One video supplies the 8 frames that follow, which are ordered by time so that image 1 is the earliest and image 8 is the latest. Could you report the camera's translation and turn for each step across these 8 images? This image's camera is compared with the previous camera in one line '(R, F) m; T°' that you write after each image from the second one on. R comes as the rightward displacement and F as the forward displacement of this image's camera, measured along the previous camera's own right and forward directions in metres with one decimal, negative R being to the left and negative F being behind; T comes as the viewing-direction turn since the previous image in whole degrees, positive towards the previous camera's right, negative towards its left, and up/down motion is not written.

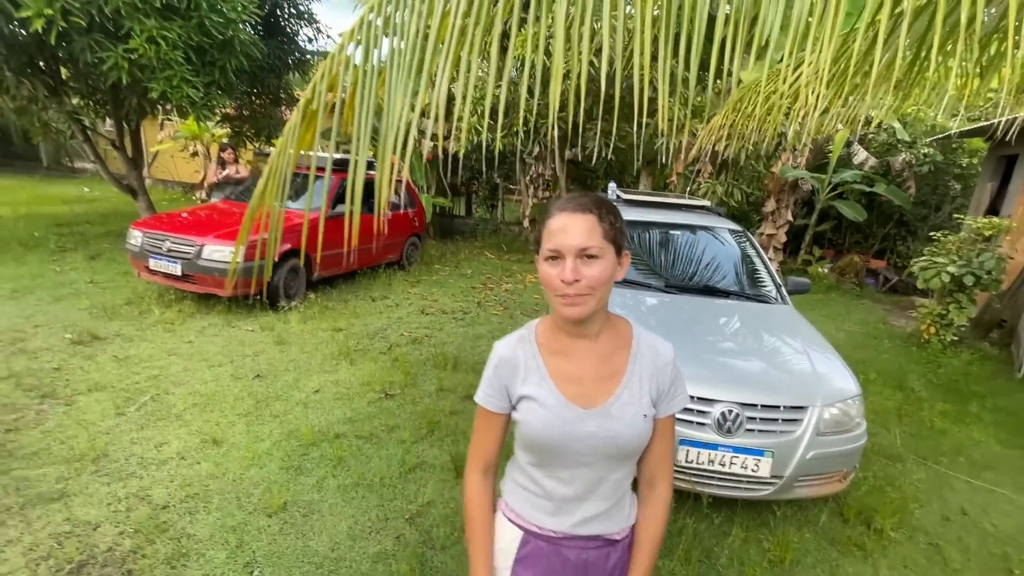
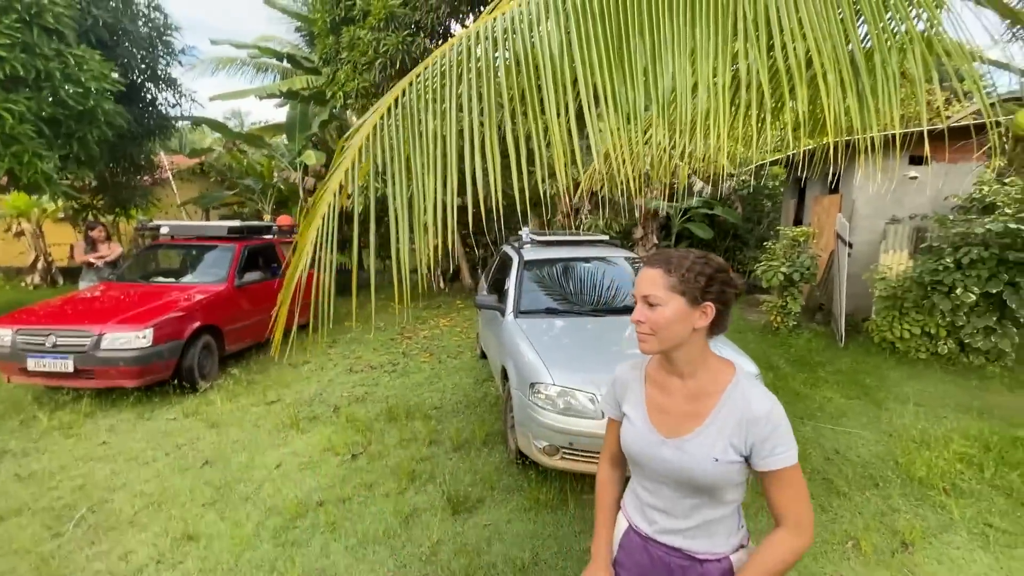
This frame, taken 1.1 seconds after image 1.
(-0.6, -0.4) m; +14°
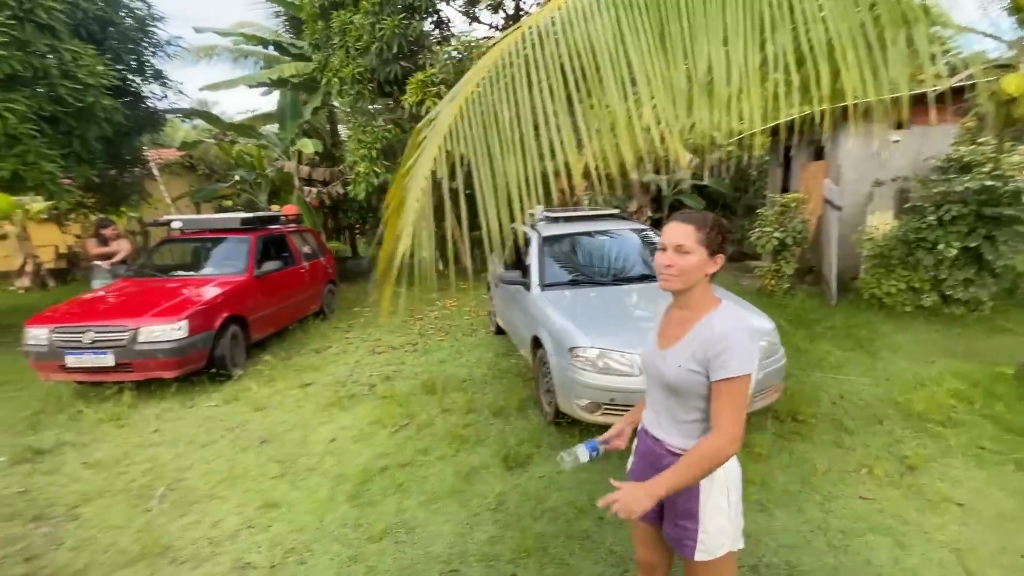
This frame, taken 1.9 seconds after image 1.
(-0.4, -0.3) m; +2°
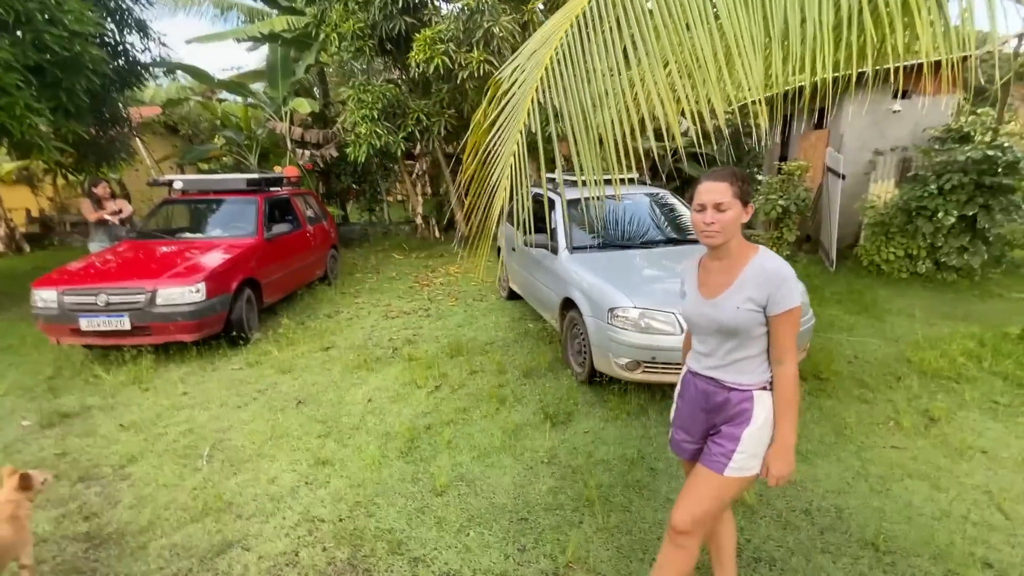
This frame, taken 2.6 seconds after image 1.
(-0.5, 0.0) m; +3°
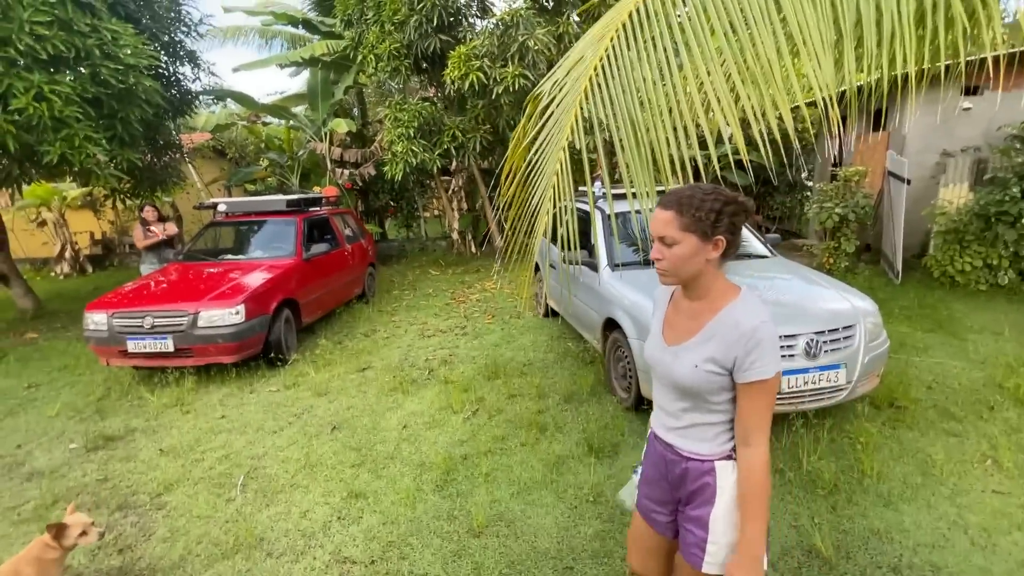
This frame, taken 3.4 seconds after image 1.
(0.0, +0.2) m; -4°
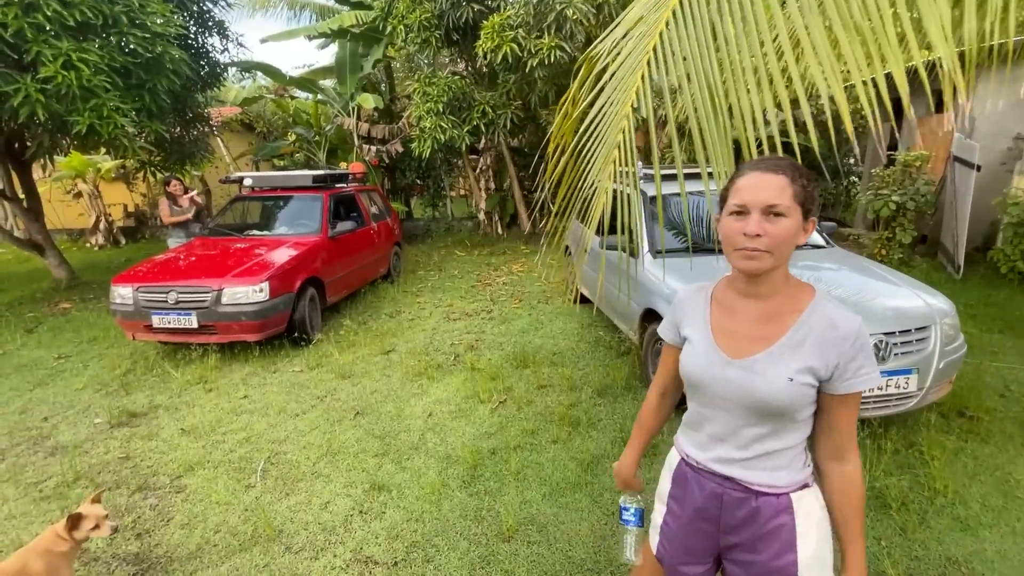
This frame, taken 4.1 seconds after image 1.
(-0.1, +0.3) m; -3°
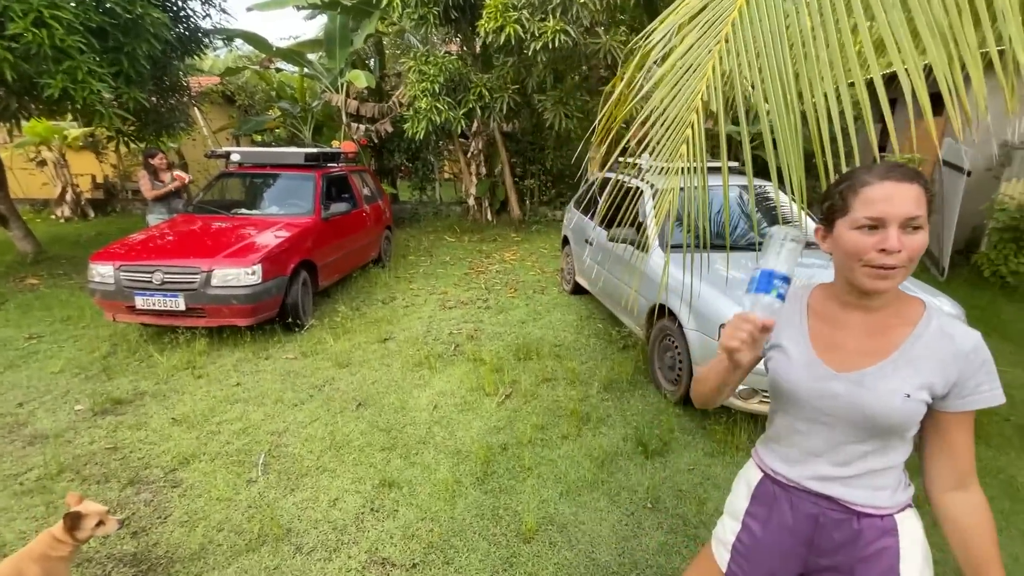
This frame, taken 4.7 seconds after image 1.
(-0.3, +0.1) m; +3°
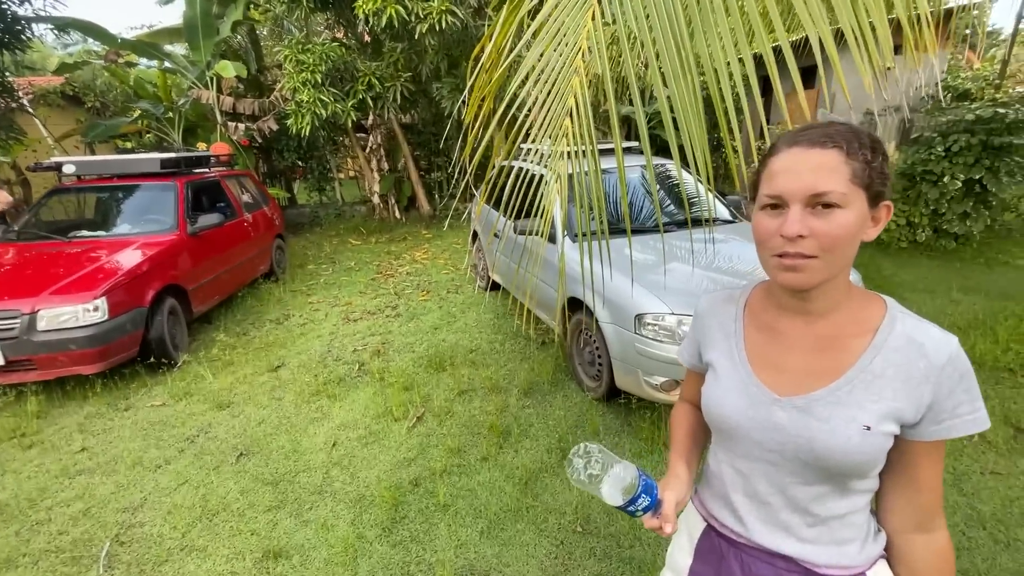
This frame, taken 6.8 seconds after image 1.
(+0.2, +0.4) m; +9°
